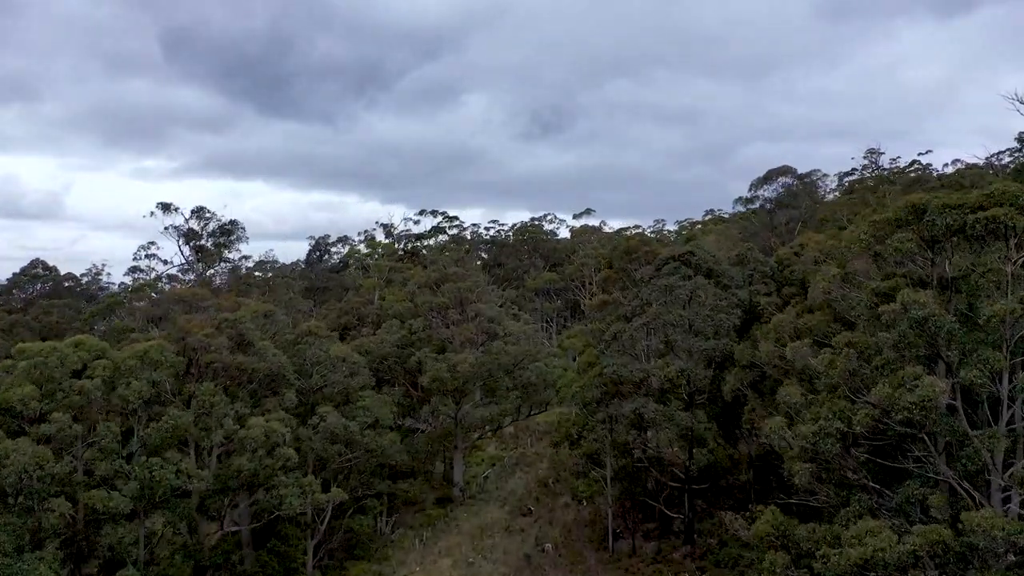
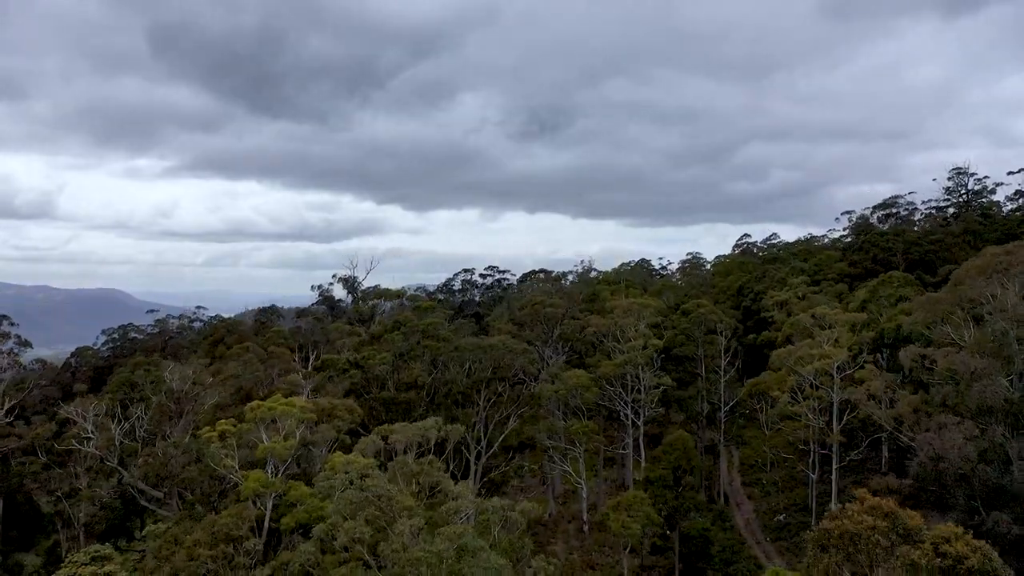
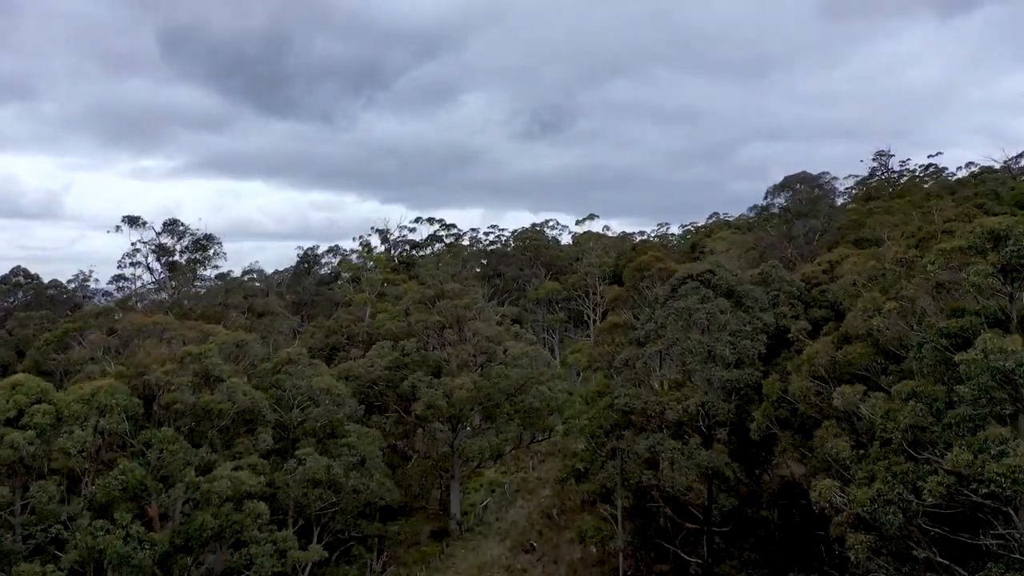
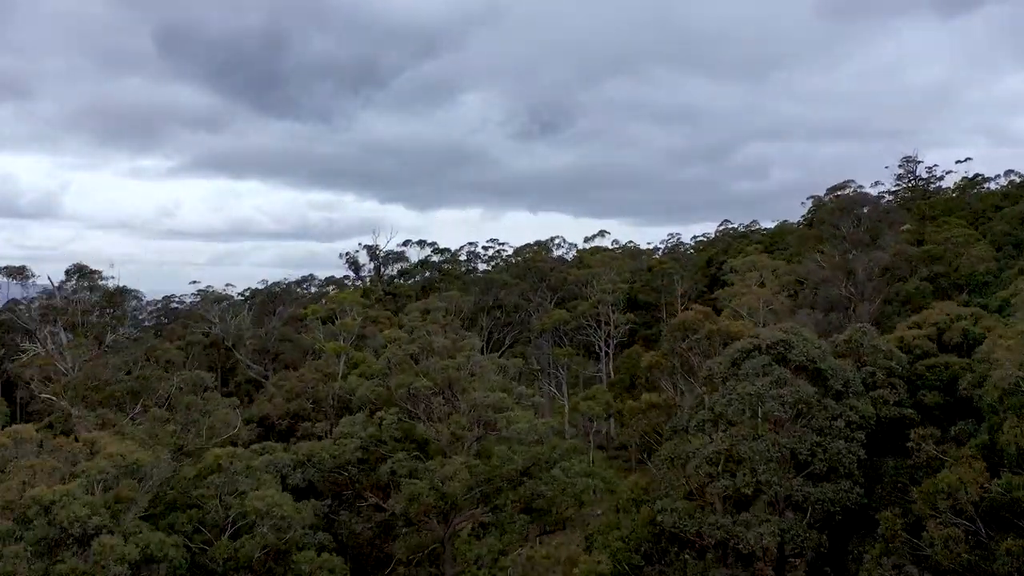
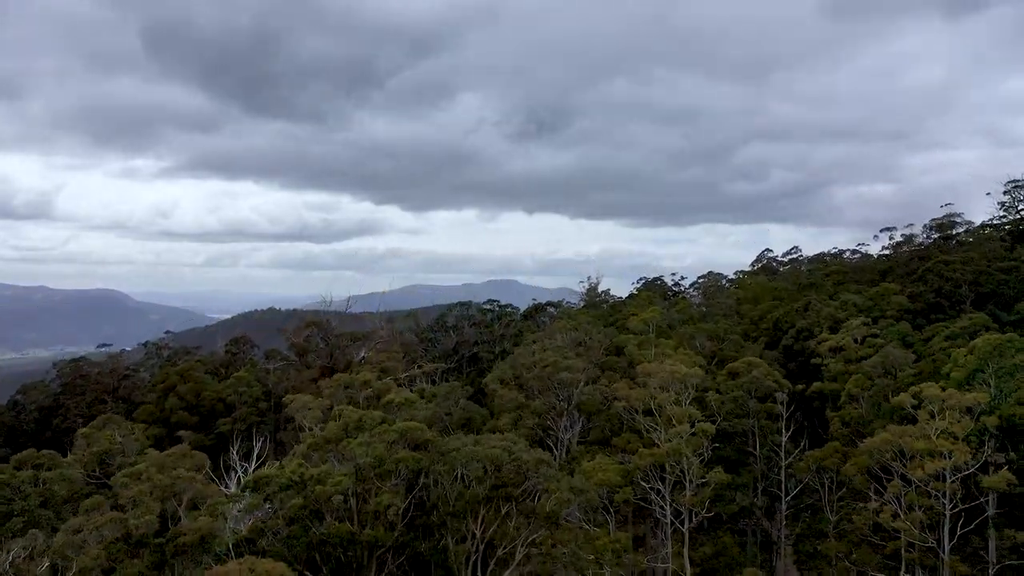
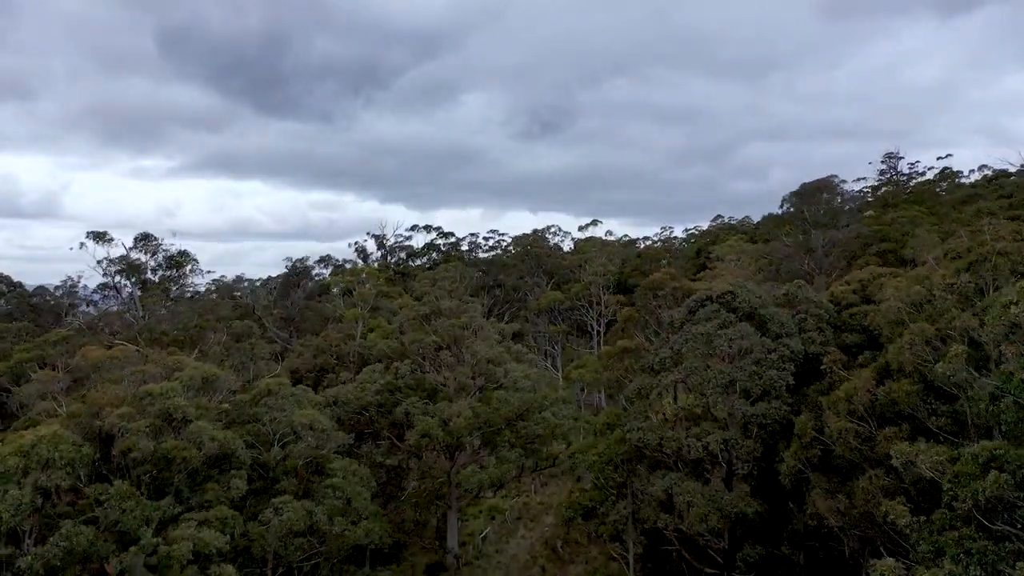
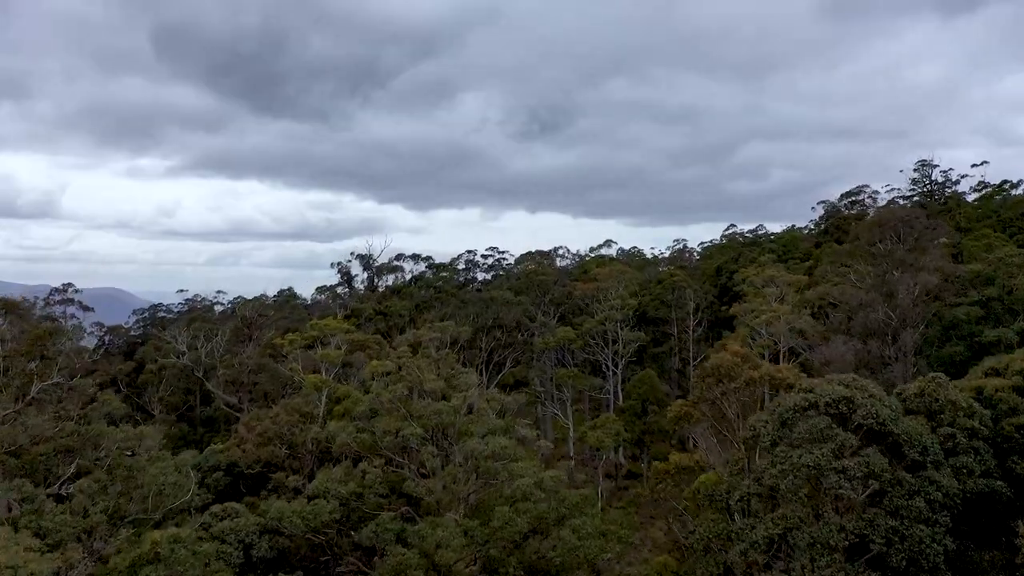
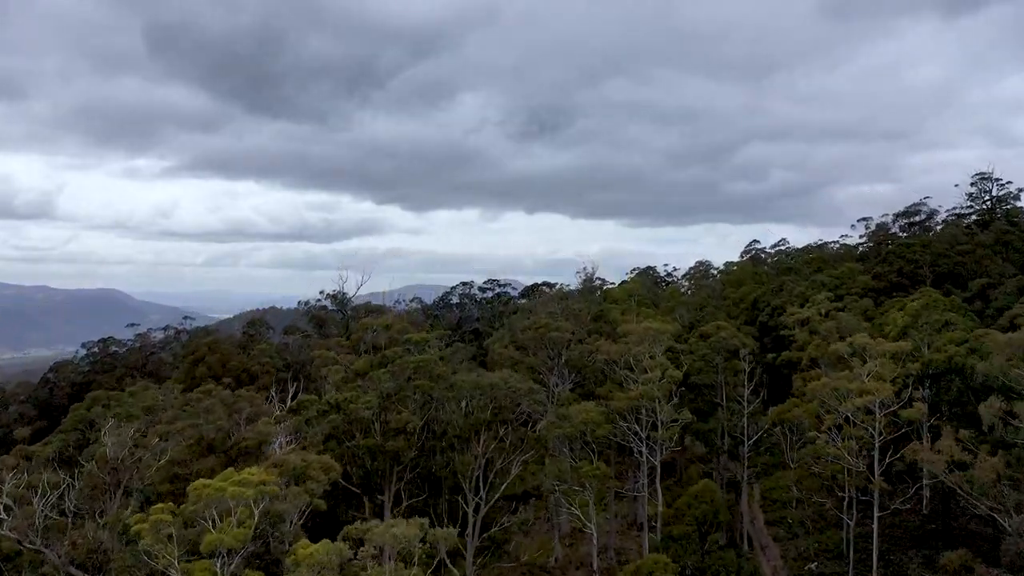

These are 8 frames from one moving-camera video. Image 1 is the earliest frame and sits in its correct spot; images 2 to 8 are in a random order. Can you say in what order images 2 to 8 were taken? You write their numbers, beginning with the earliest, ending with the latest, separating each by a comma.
3, 6, 4, 7, 2, 8, 5
